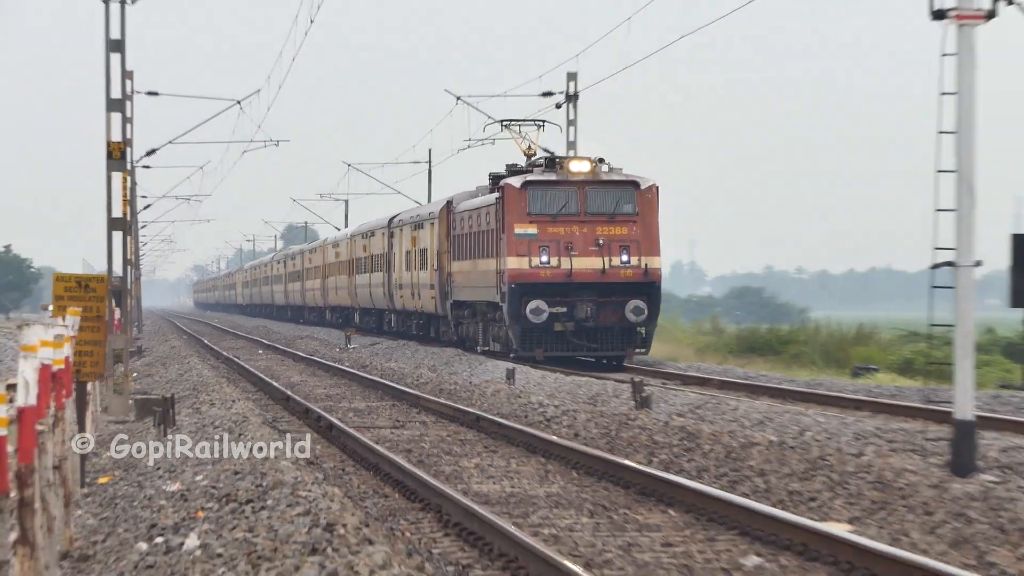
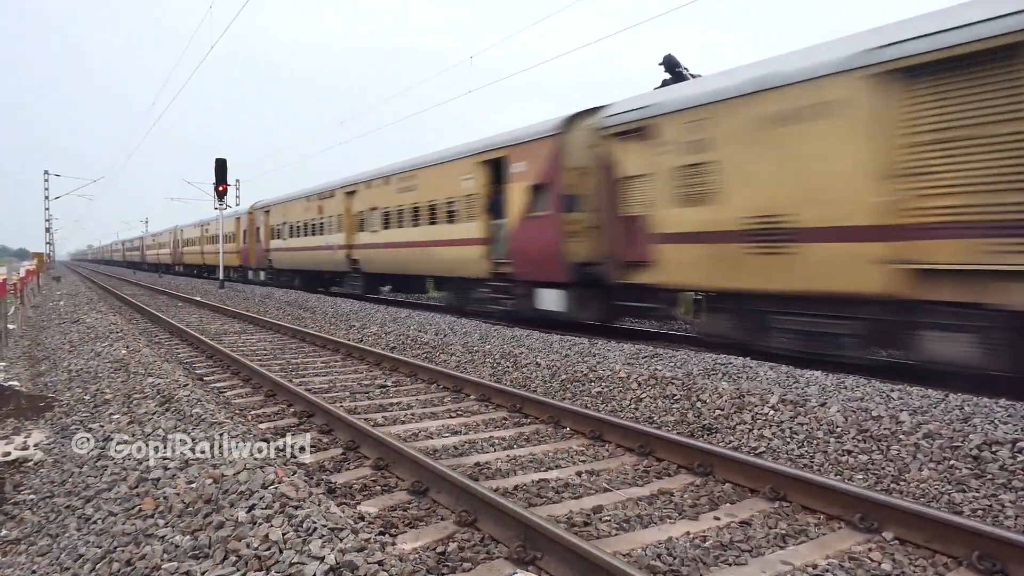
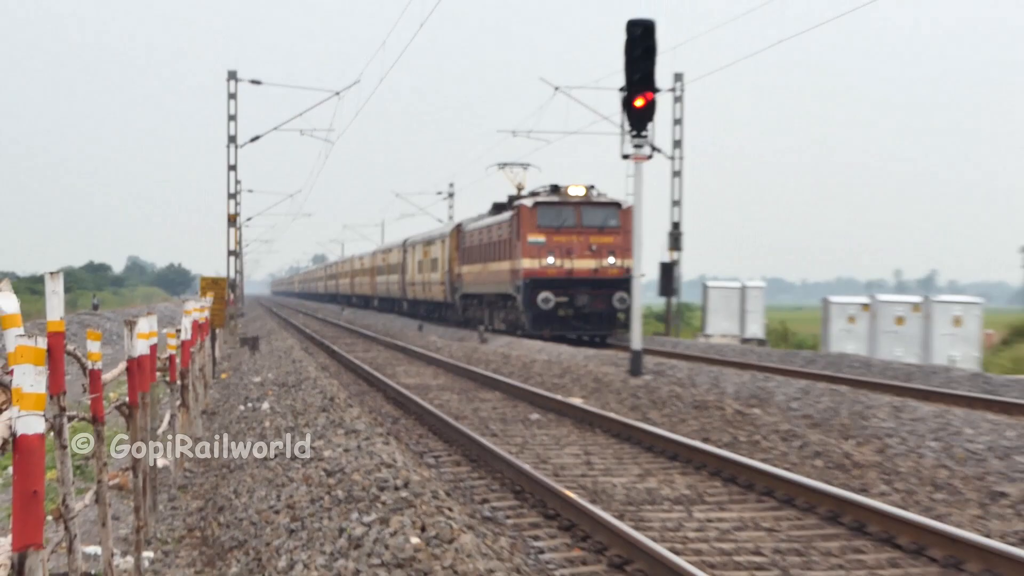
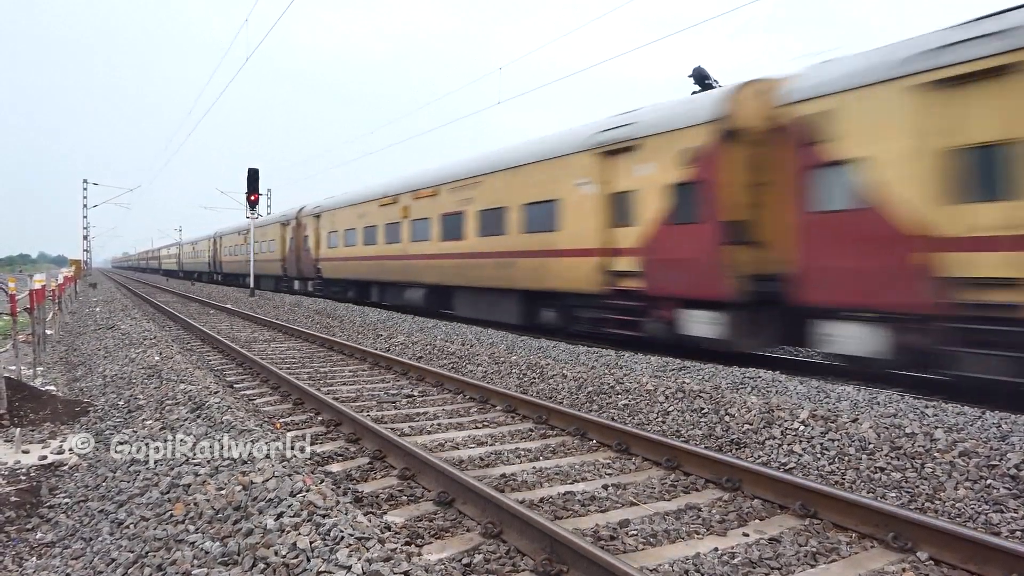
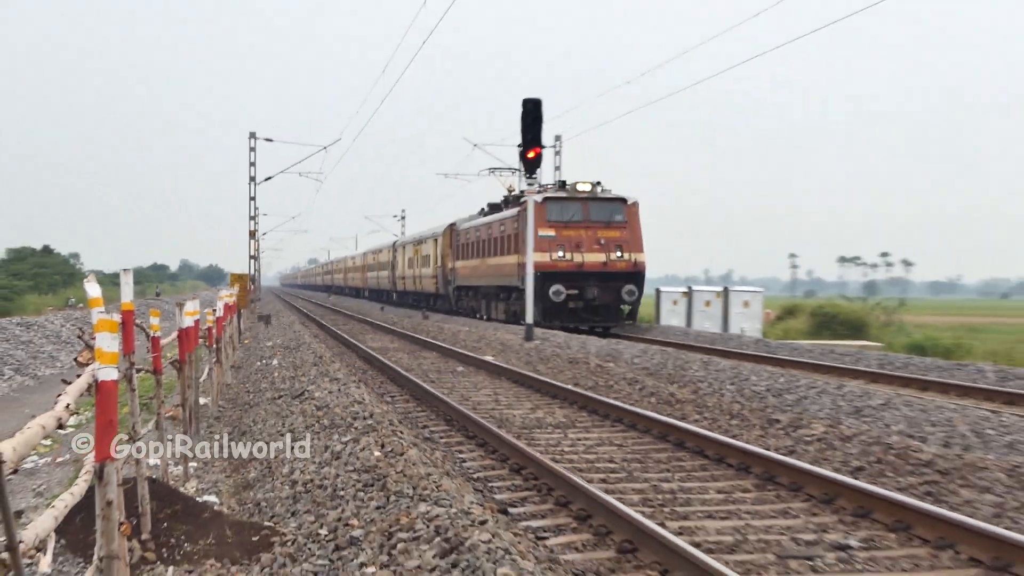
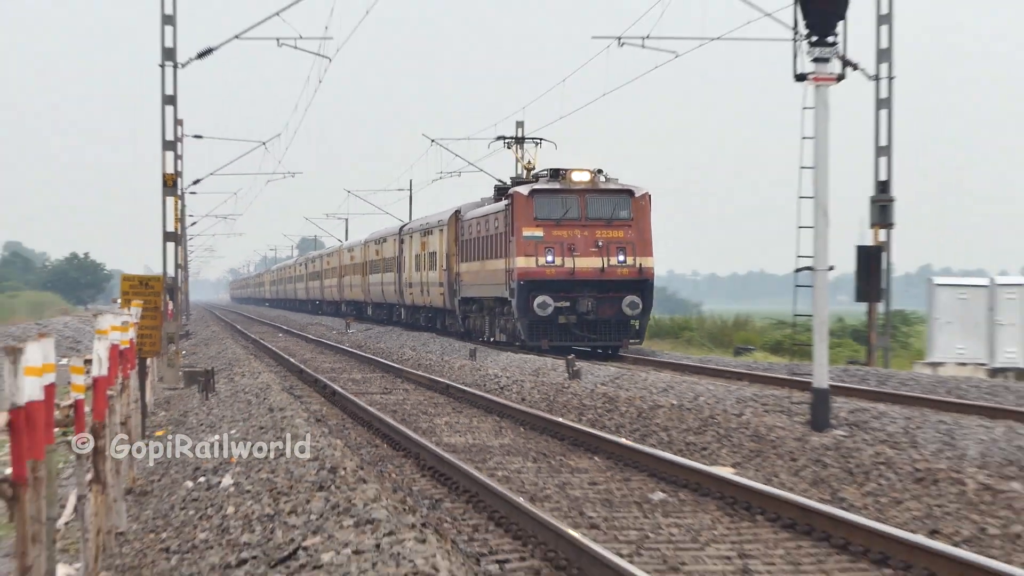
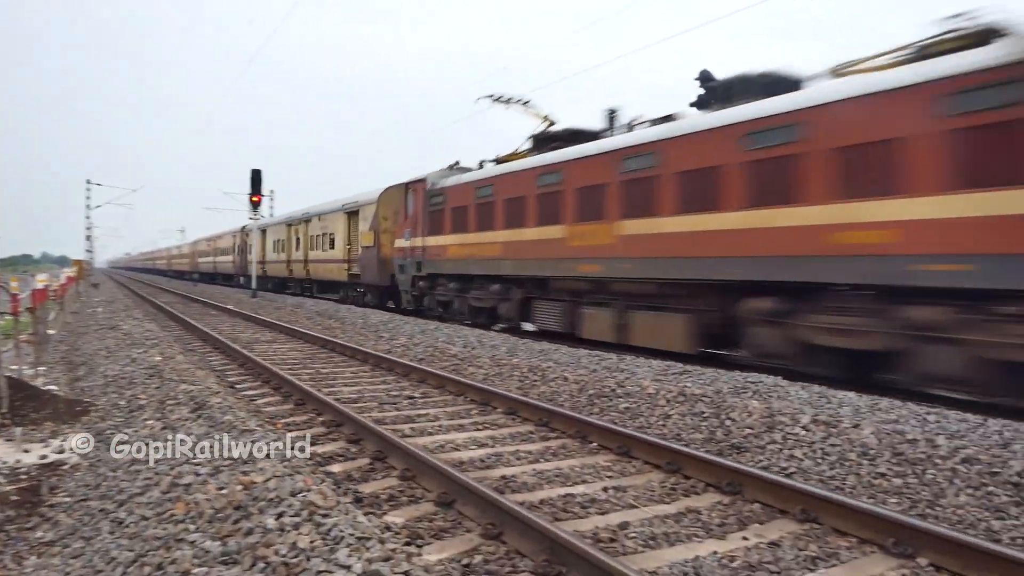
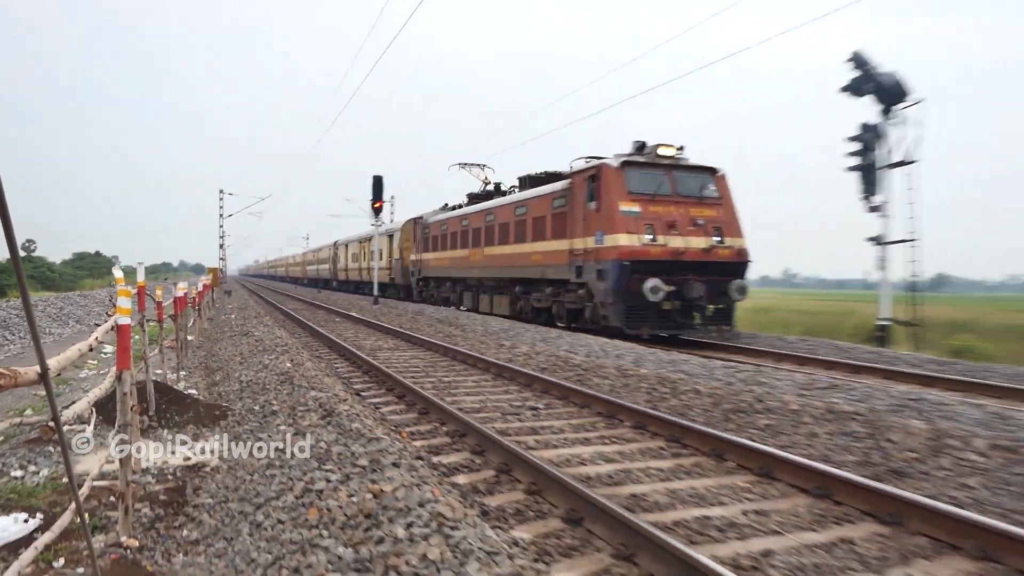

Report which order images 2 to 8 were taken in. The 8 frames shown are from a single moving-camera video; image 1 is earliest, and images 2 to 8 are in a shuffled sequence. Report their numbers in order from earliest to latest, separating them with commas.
6, 3, 5, 8, 7, 2, 4
